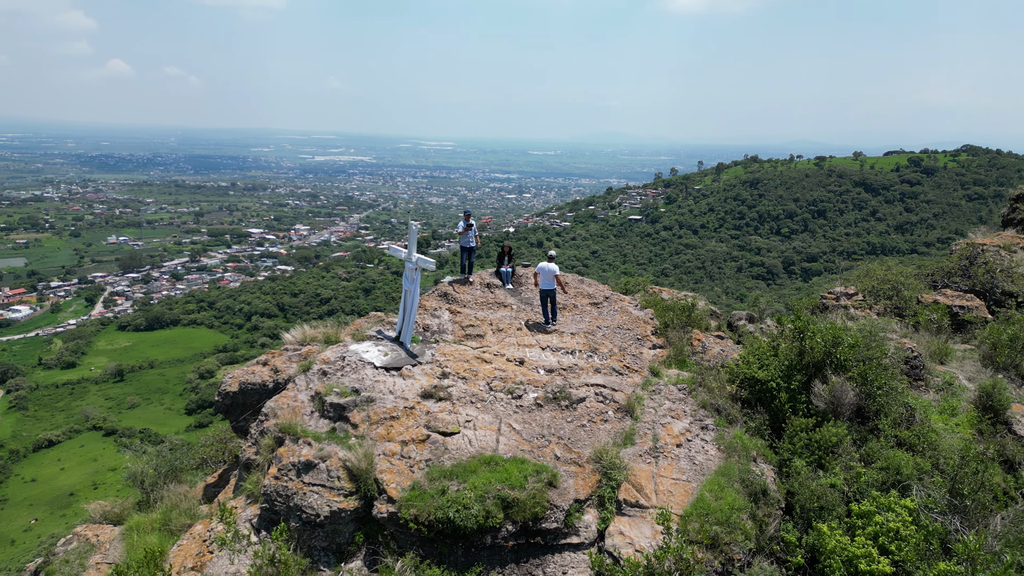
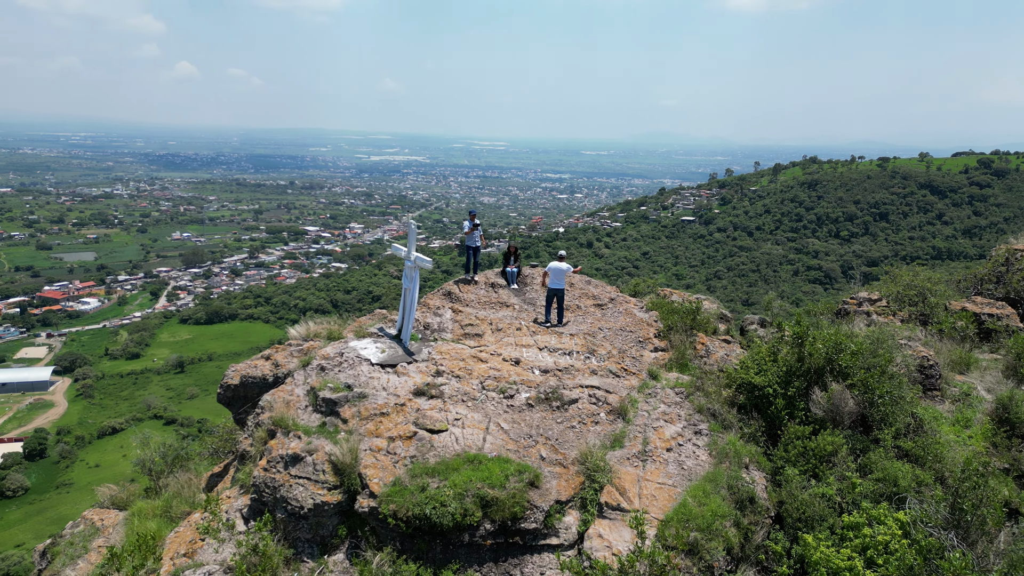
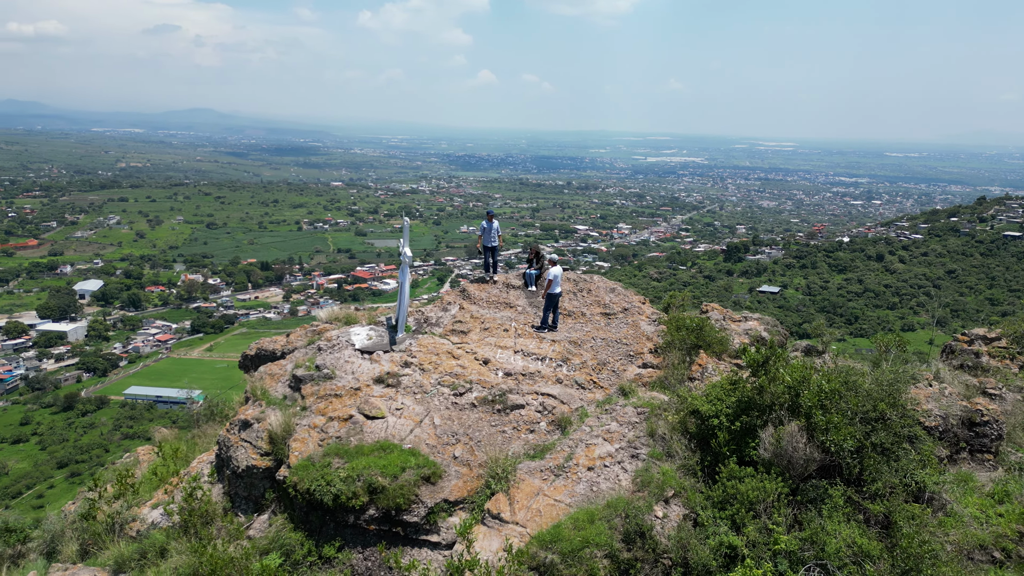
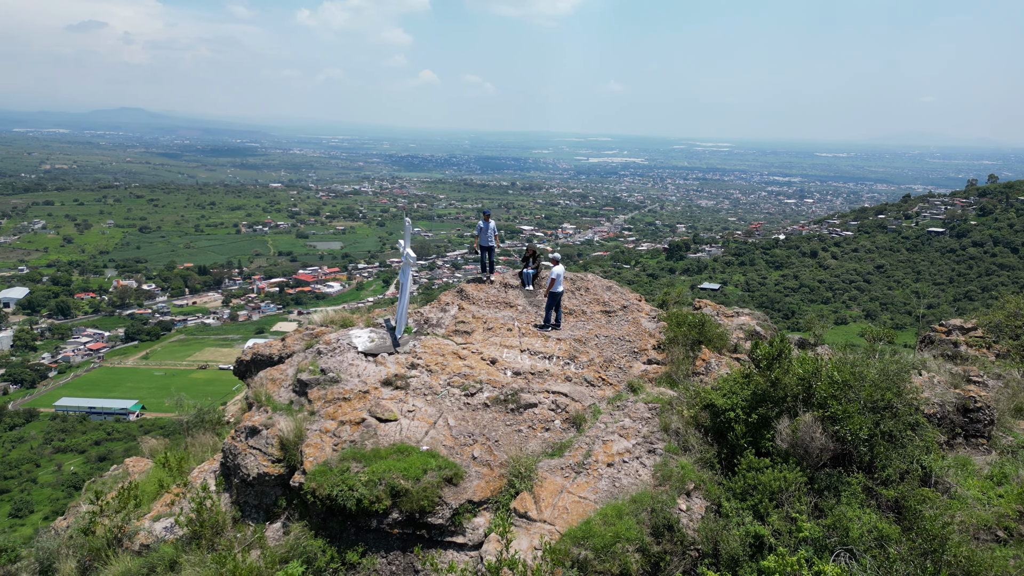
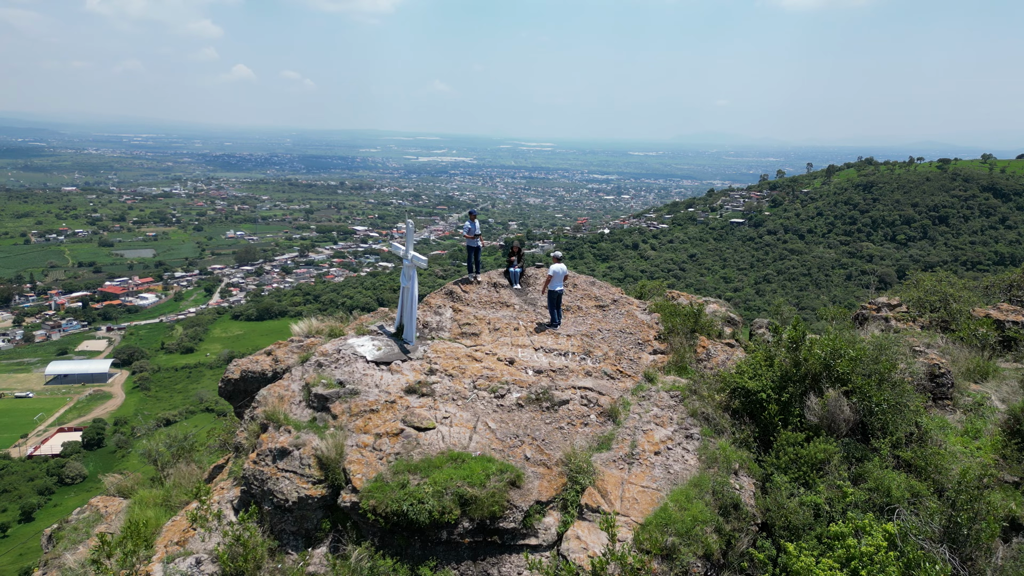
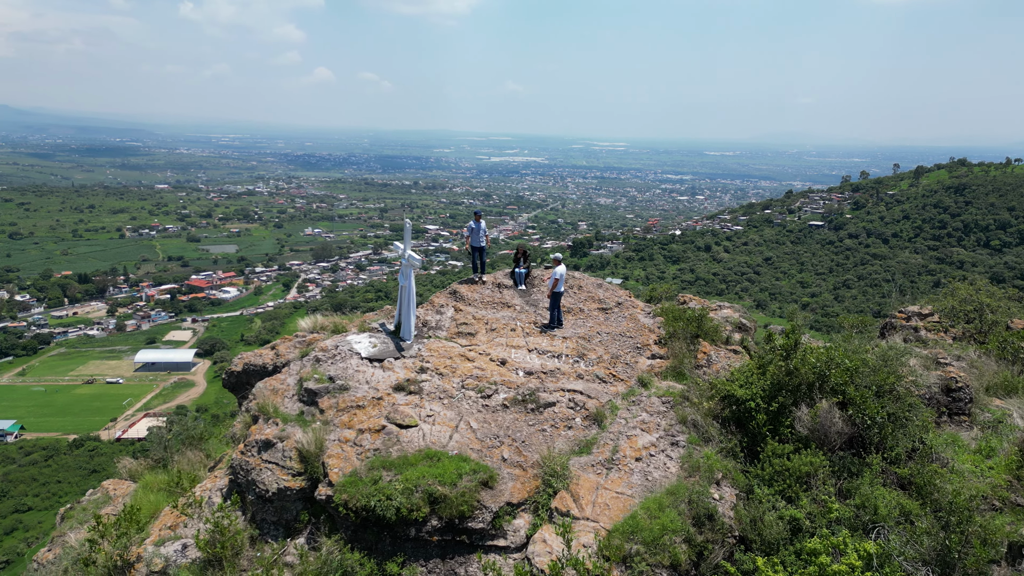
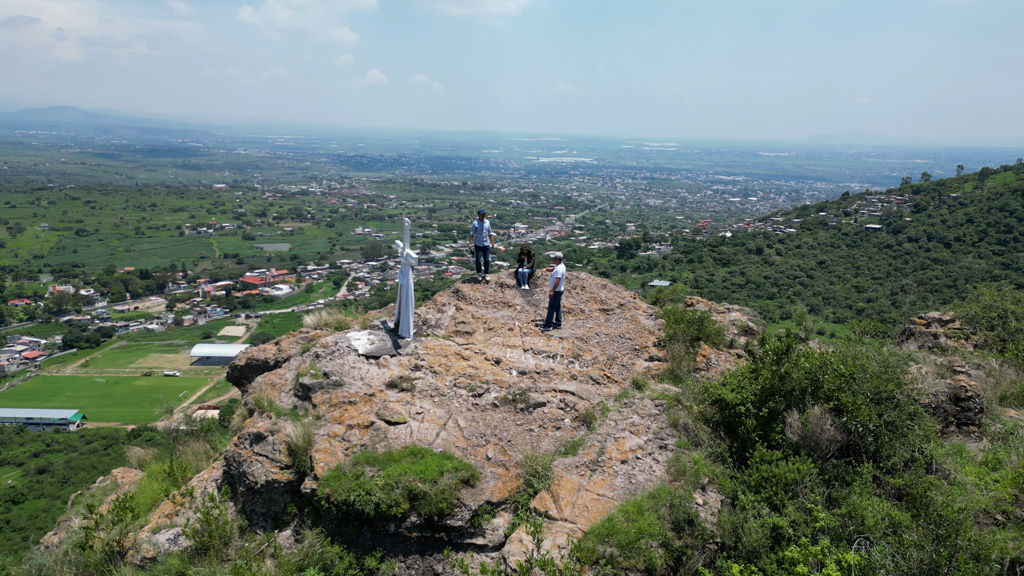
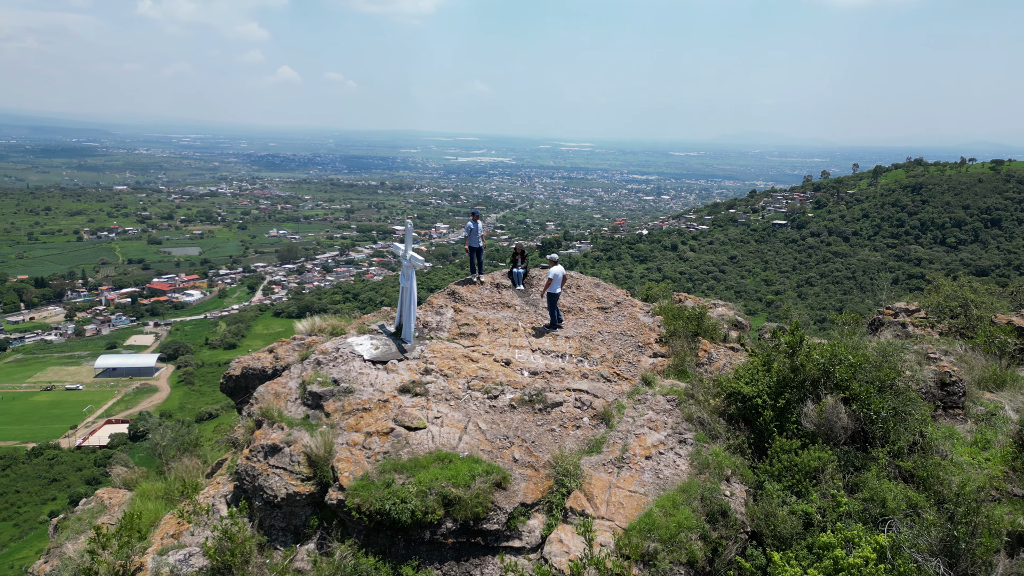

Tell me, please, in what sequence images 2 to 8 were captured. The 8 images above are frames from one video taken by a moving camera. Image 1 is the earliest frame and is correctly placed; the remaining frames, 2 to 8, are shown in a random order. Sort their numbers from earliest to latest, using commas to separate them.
2, 5, 8, 6, 7, 4, 3
